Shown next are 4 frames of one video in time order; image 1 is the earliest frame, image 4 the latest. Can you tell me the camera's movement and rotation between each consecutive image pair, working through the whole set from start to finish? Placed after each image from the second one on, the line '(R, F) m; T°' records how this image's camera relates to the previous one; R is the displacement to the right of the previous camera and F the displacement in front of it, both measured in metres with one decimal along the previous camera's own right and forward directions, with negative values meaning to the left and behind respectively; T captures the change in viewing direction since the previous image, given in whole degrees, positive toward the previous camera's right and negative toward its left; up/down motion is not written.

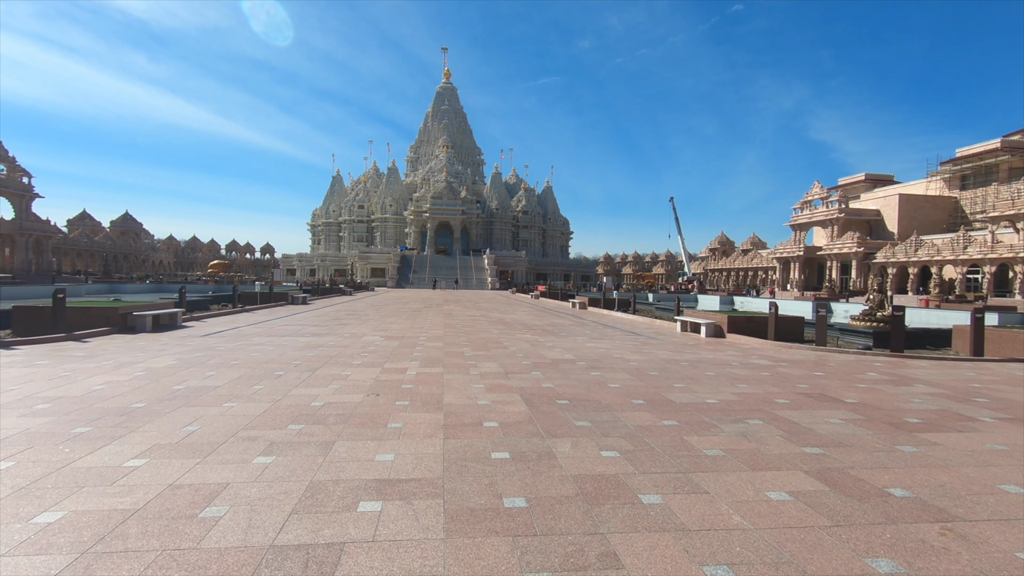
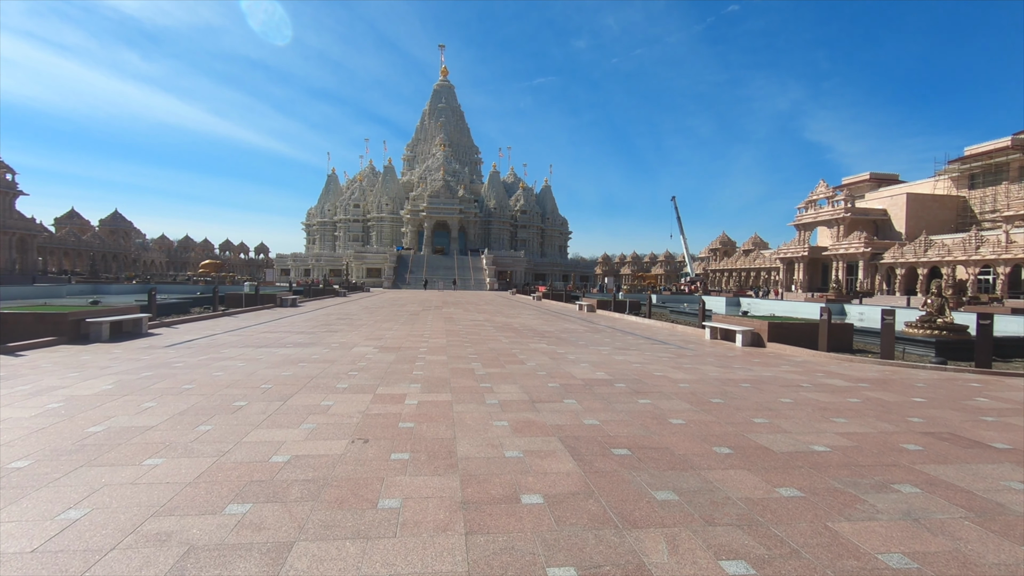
(-0.3, +1.7) m; 0°
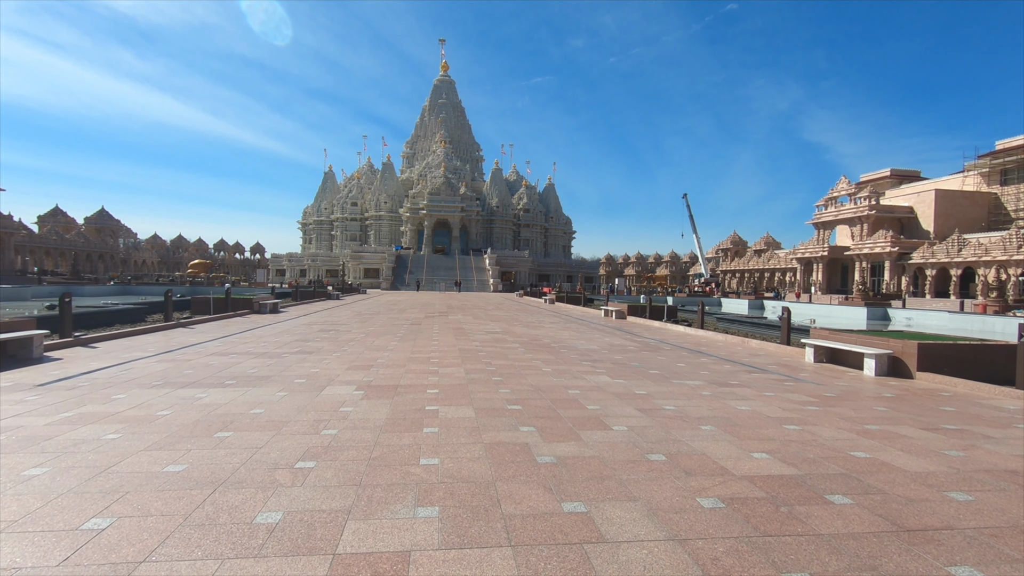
(-0.7, +3.6) m; 0°
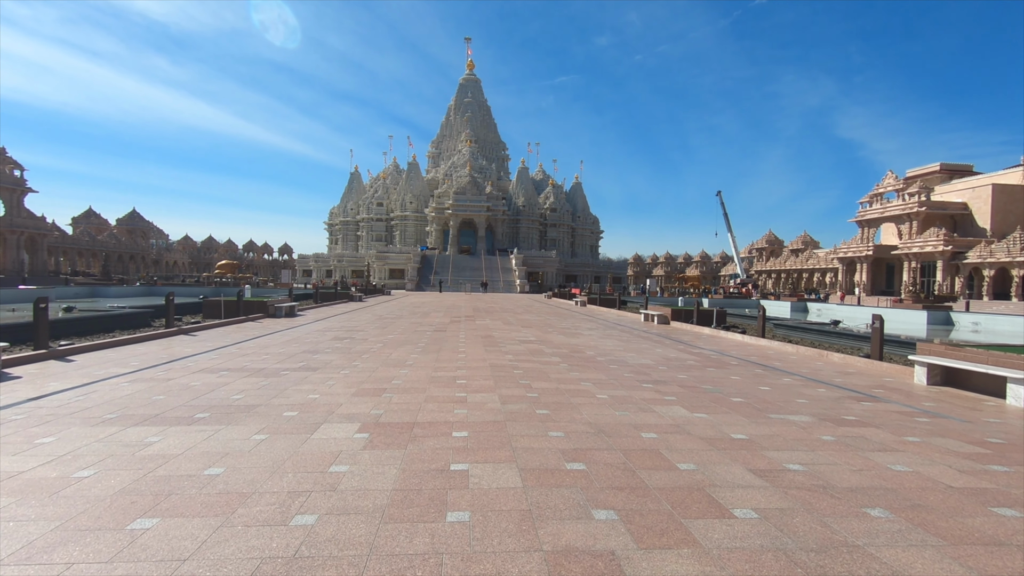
(-0.3, +1.7) m; -3°
